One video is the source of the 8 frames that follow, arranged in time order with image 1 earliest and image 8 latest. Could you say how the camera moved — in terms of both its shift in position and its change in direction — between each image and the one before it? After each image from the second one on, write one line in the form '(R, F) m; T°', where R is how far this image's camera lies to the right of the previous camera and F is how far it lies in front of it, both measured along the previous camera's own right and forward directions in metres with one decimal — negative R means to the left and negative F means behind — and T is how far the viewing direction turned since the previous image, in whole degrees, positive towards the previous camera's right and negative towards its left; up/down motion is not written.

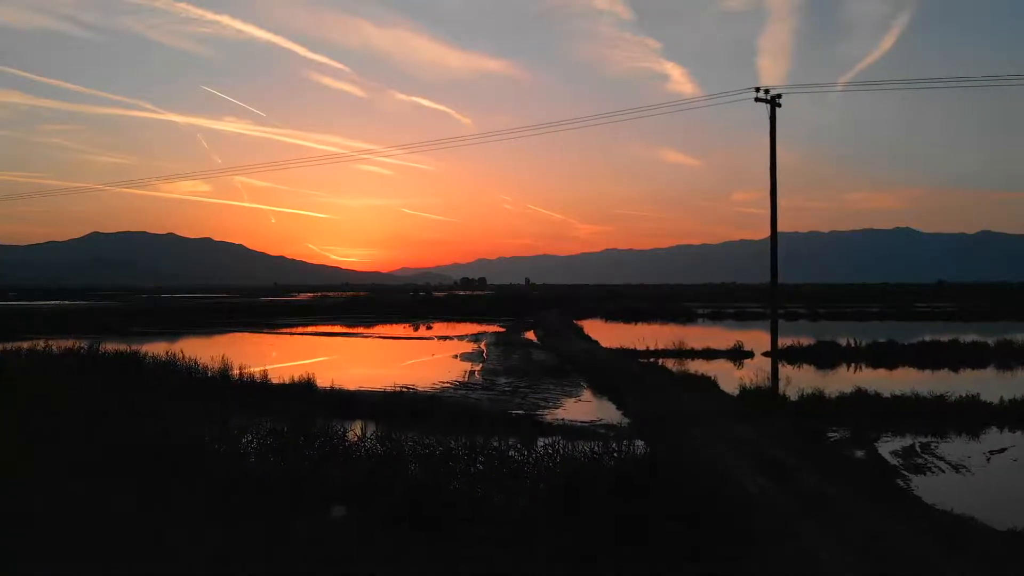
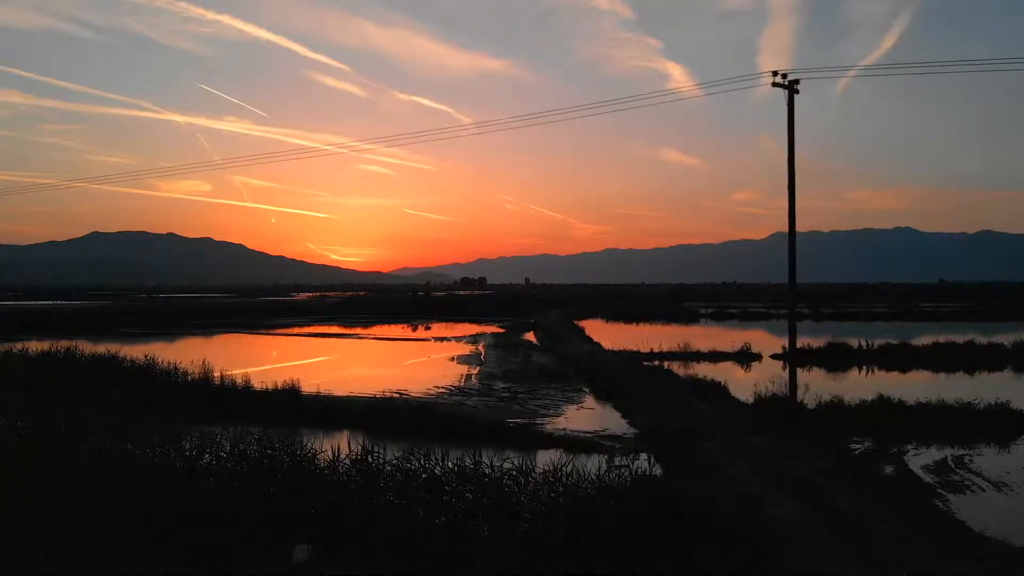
(+0.1, +1.1) m; 0°
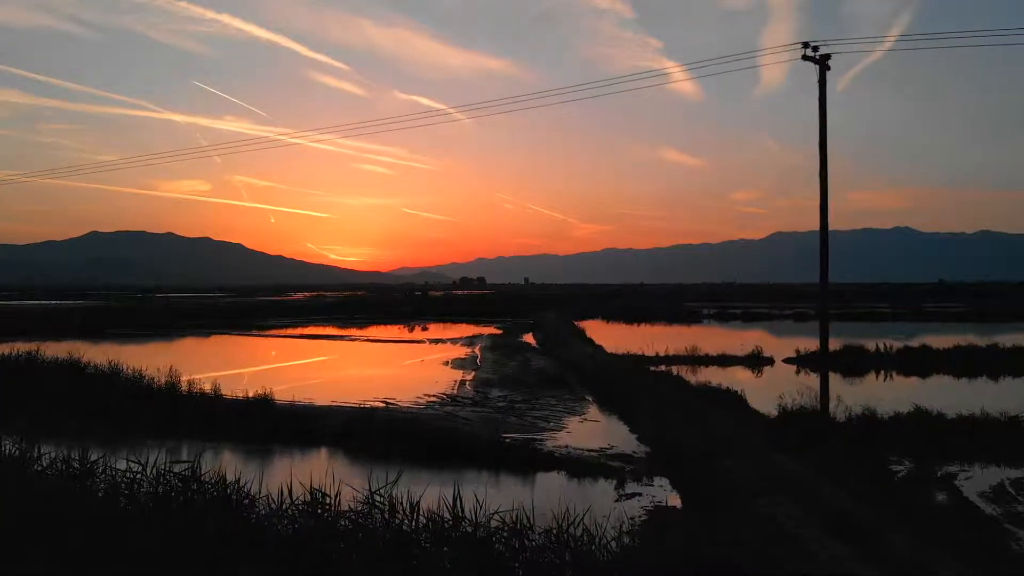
(+0.1, +1.6) m; 0°
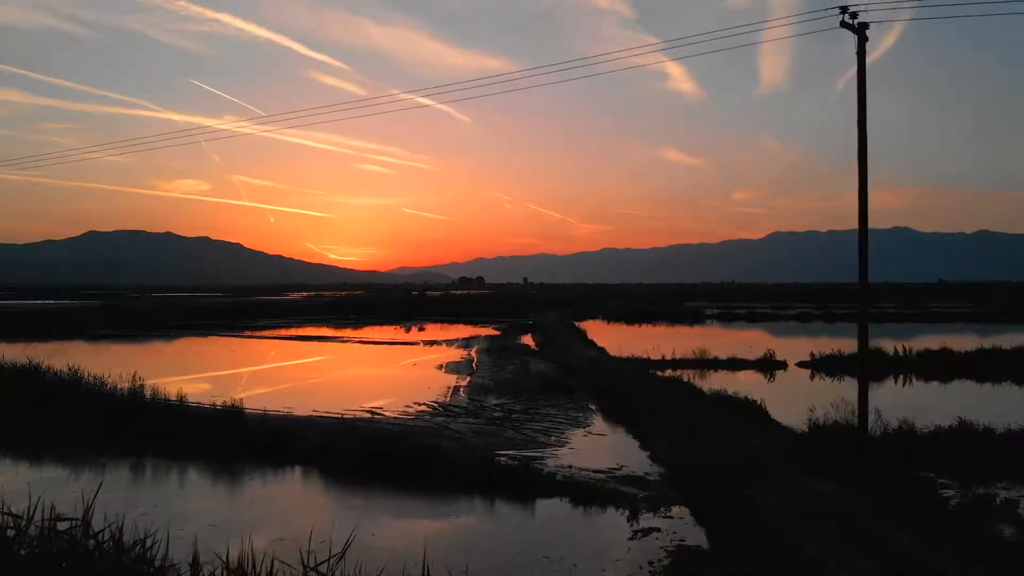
(0.0, +1.5) m; 0°
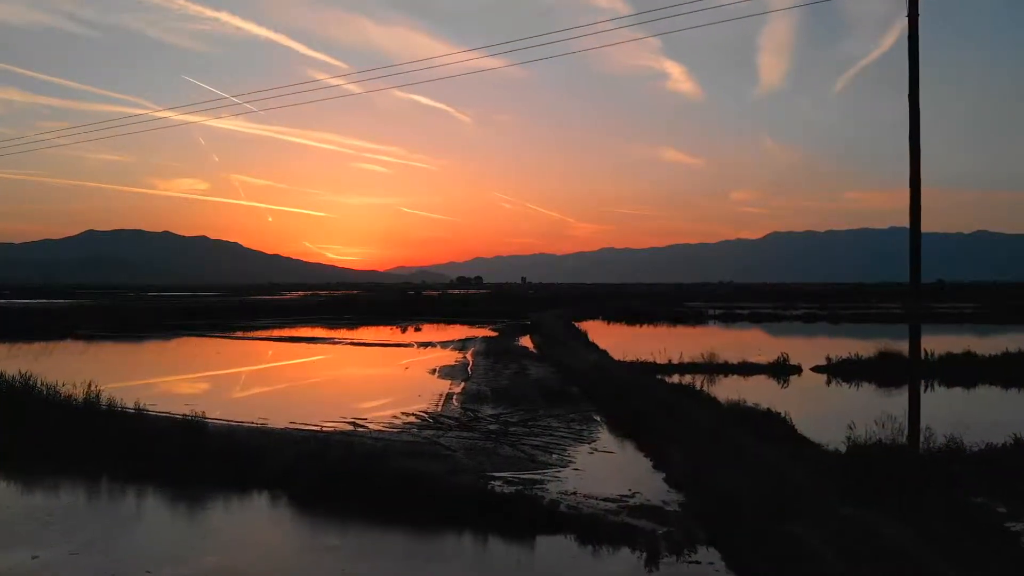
(0.0, +1.5) m; 0°
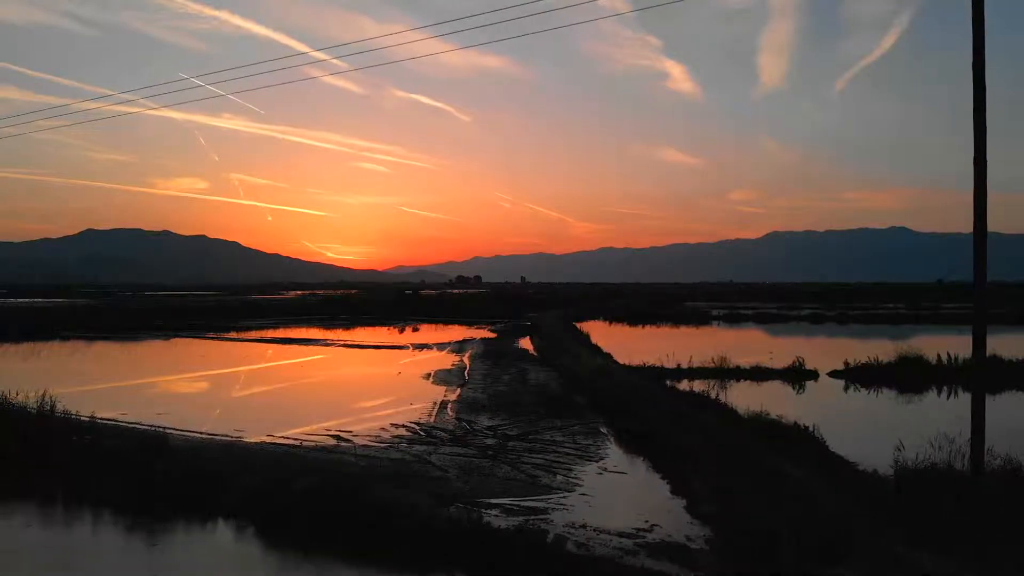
(0.0, +1.4) m; 0°
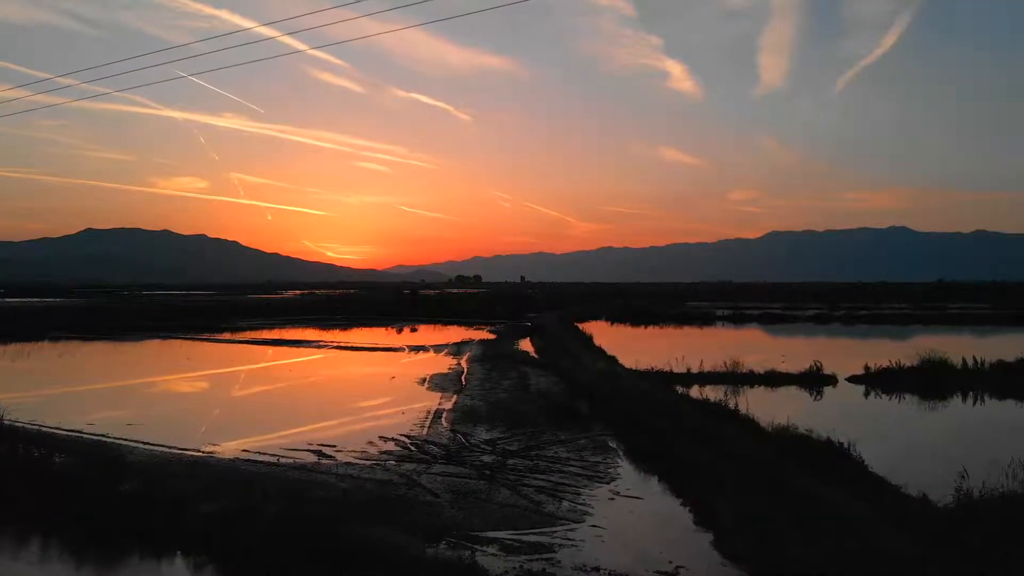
(0.0, +1.3) m; 0°
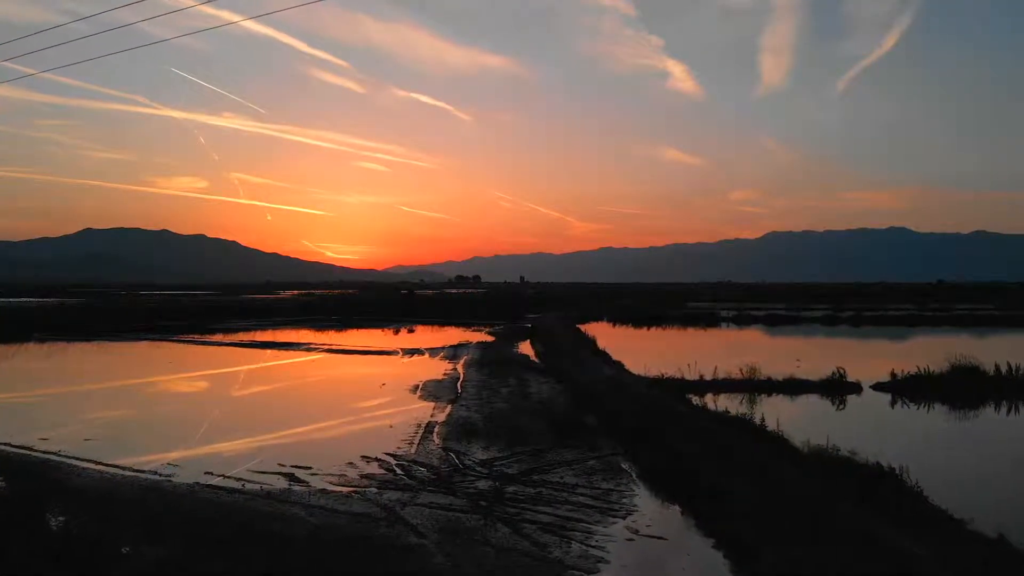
(0.0, +1.6) m; 0°
